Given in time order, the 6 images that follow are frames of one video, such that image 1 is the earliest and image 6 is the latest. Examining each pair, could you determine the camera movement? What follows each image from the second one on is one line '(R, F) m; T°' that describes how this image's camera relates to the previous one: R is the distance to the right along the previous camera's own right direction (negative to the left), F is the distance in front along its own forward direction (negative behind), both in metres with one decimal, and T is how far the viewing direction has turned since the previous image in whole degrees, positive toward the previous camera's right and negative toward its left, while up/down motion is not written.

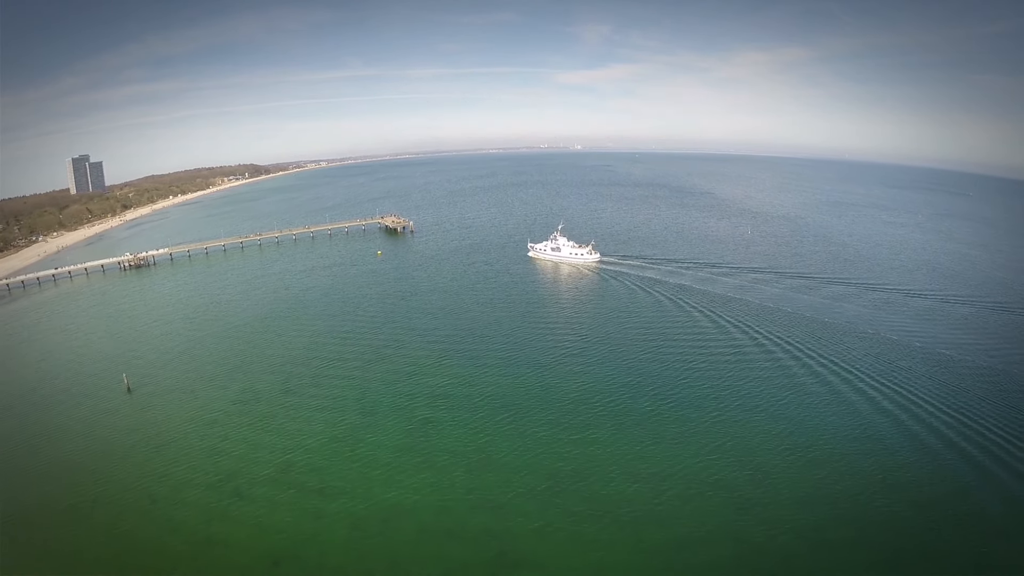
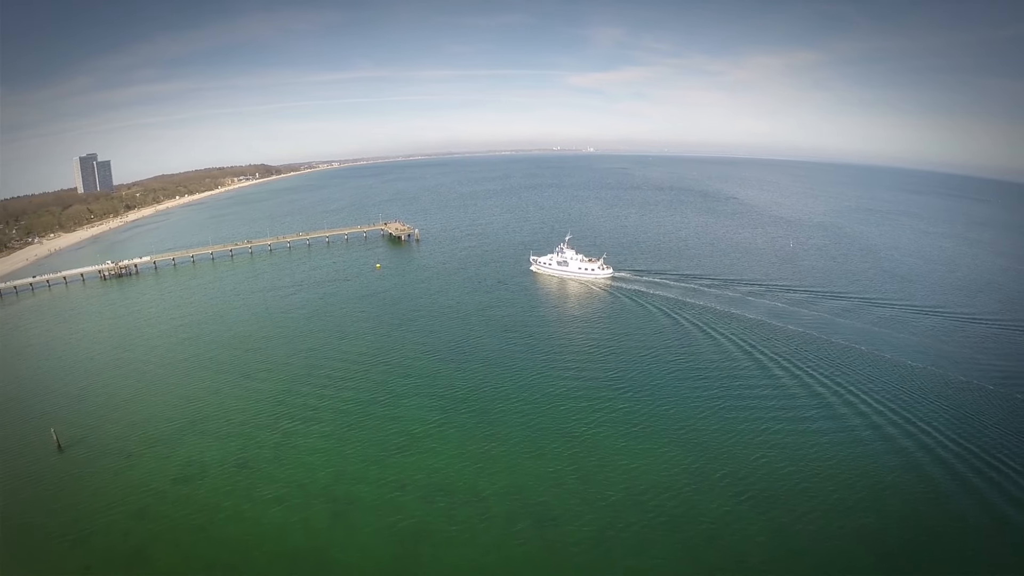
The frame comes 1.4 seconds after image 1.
(-0.7, +11.0) m; -1°
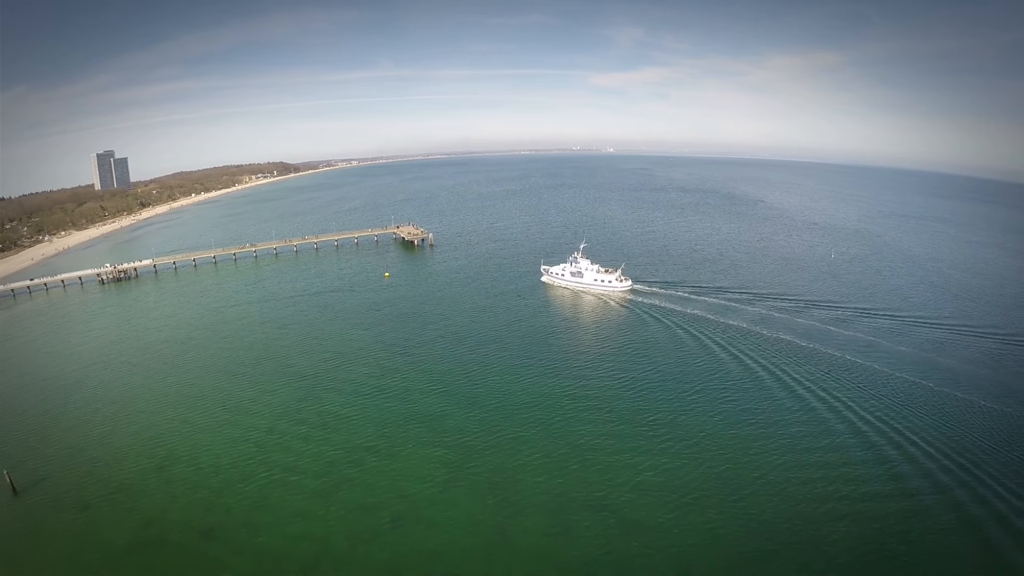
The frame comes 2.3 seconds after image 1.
(-1.0, +7.7) m; -2°
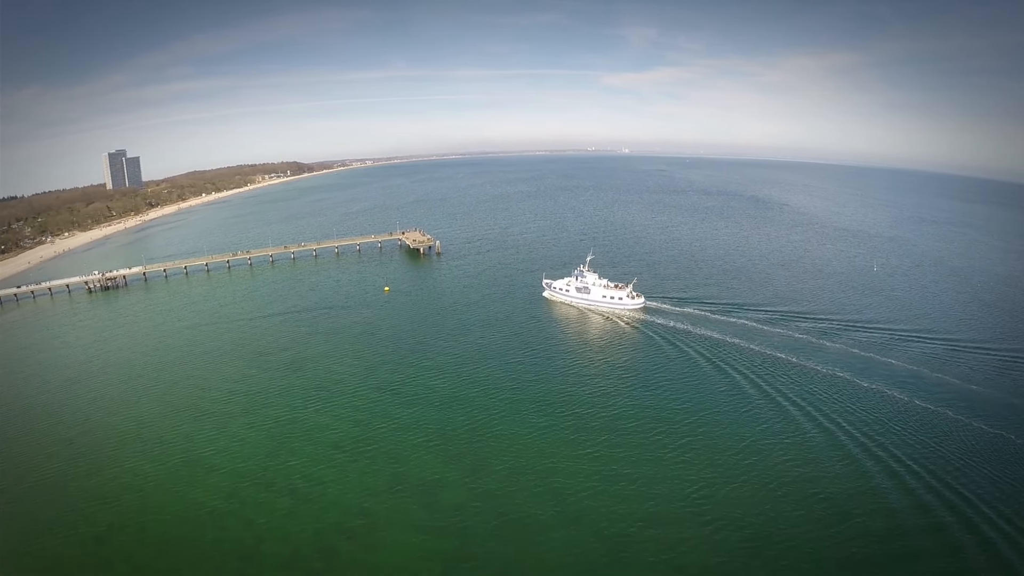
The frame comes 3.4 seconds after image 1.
(-0.1, +7.9) m; -1°
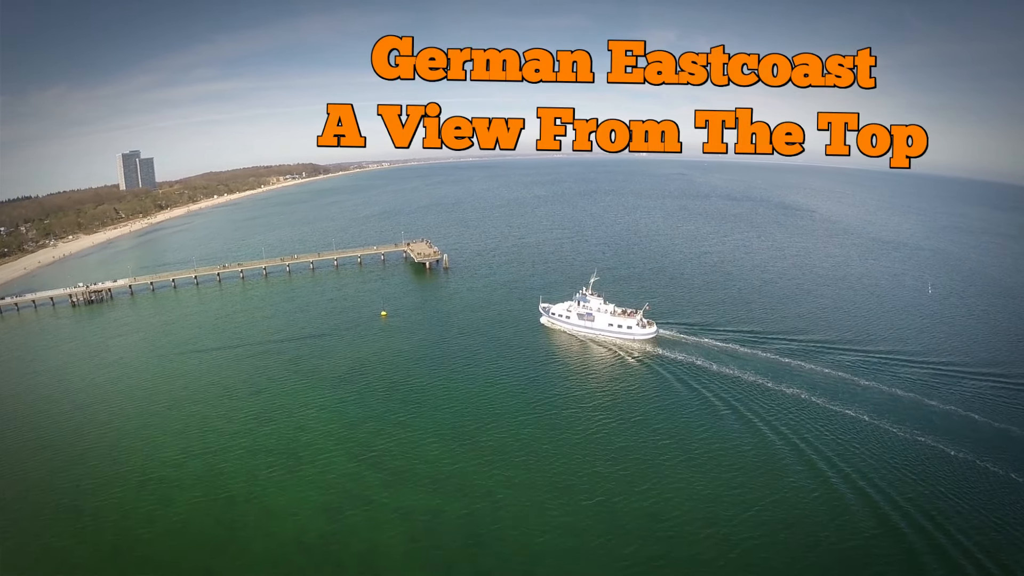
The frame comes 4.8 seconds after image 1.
(0.0, +8.9) m; -2°
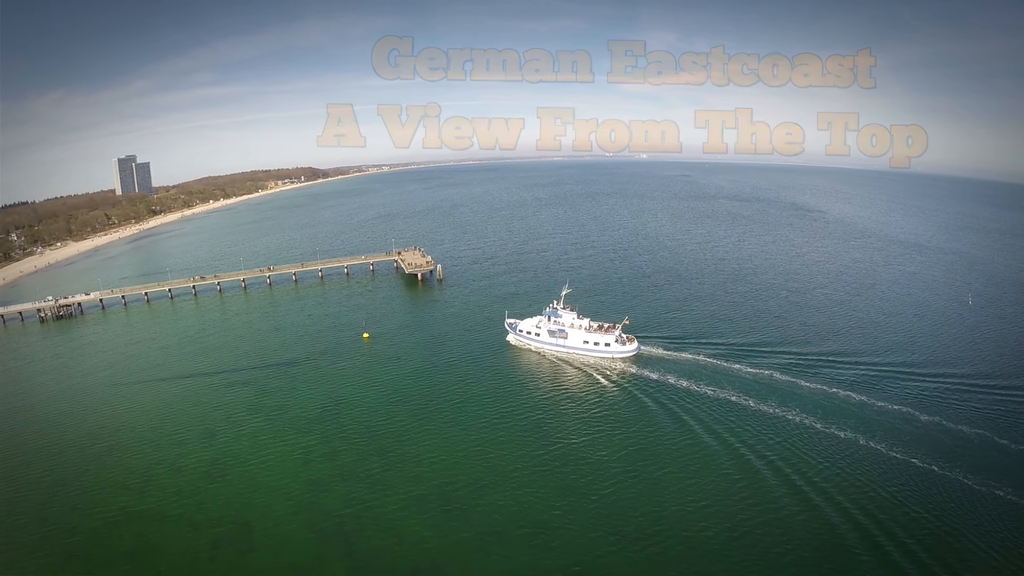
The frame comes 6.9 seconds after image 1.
(+0.5, +7.0) m; 0°
